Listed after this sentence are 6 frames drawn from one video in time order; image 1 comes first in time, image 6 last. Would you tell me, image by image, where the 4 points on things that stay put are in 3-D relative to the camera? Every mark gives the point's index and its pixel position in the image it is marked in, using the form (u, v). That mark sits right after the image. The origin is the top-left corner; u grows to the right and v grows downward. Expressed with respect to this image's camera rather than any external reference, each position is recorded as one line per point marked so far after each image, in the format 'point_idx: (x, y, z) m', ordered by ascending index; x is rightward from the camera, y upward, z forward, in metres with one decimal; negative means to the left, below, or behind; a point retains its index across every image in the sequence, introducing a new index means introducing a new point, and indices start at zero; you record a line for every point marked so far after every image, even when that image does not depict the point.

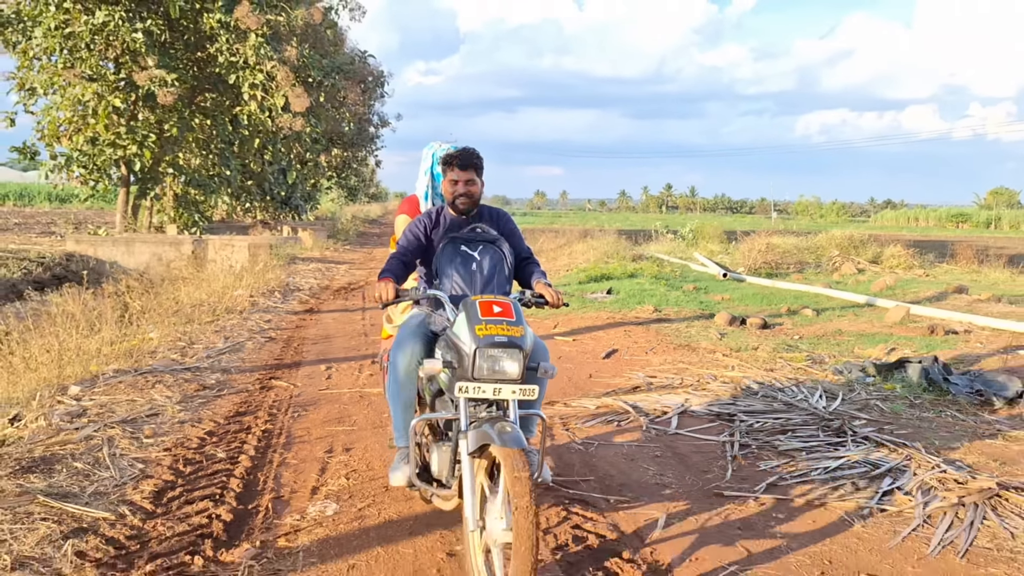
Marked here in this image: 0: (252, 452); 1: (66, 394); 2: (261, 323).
0: (-1.6, -1.0, +4.4) m
1: (-3.4, -0.7, +5.4) m
2: (-3.1, -0.4, +8.8) m
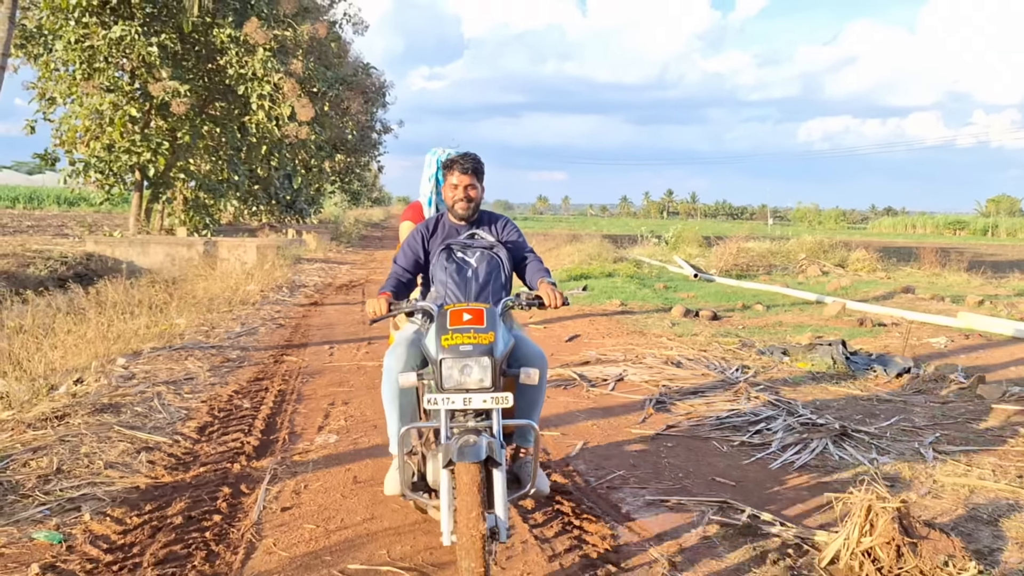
0: (-1.9, -0.9, +5.6) m
1: (-3.7, -0.6, +6.6) m
2: (-3.4, -0.4, +10.0) m
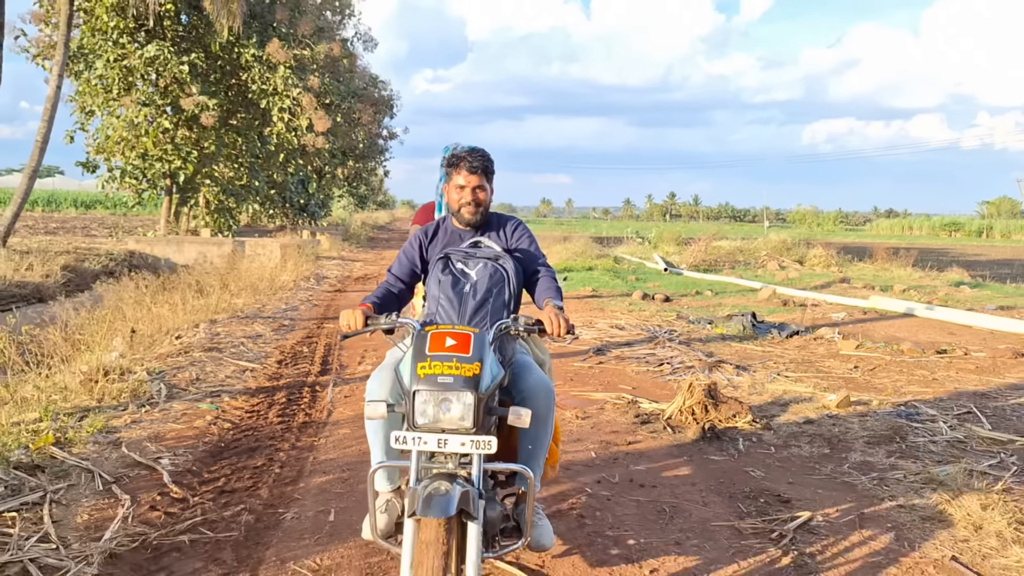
0: (-2.1, -0.7, +7.8) m
1: (-3.9, -0.4, +8.9) m
2: (-3.5, -0.1, +12.3) m
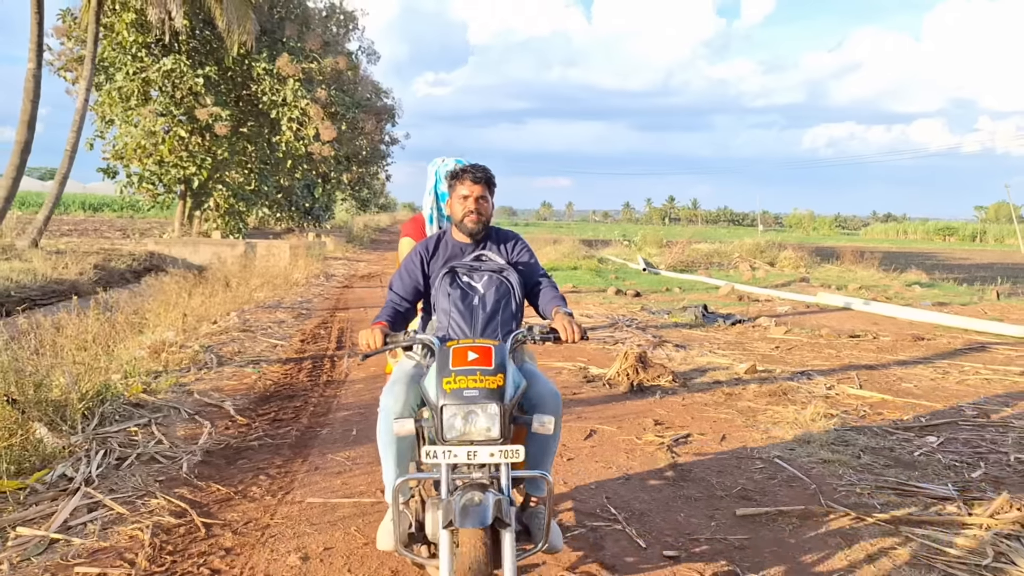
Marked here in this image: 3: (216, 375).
0: (-2.3, -0.6, +9.4) m
1: (-4.1, -0.3, +10.4) m
2: (-3.8, -0.1, +13.8) m
3: (-2.9, -0.8, +6.9) m
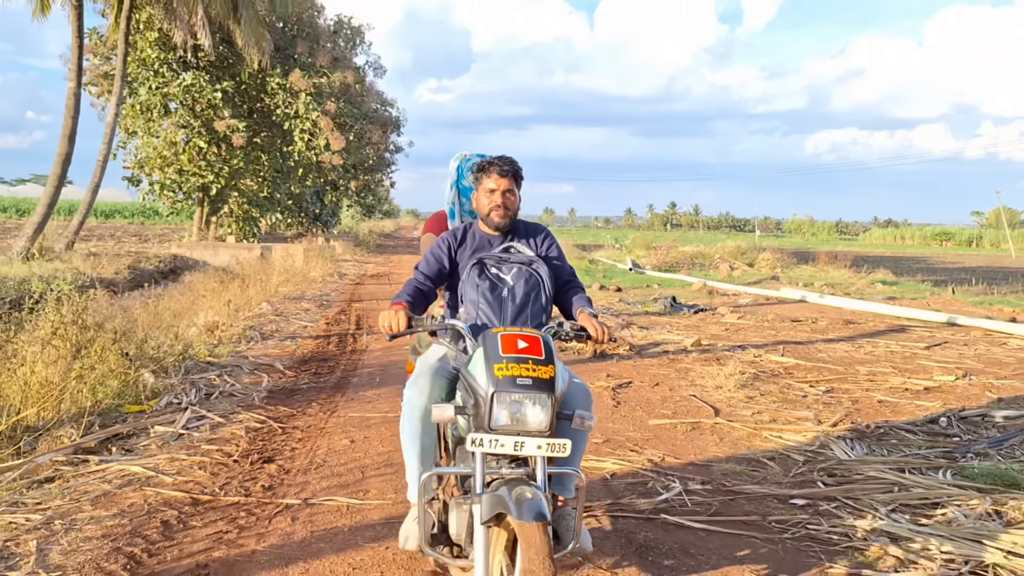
0: (-2.5, -0.5, +11.1) m
1: (-4.2, -0.2, +12.1) m
2: (-3.9, 0.0, +15.5) m
3: (-3.0, -0.7, +8.5) m
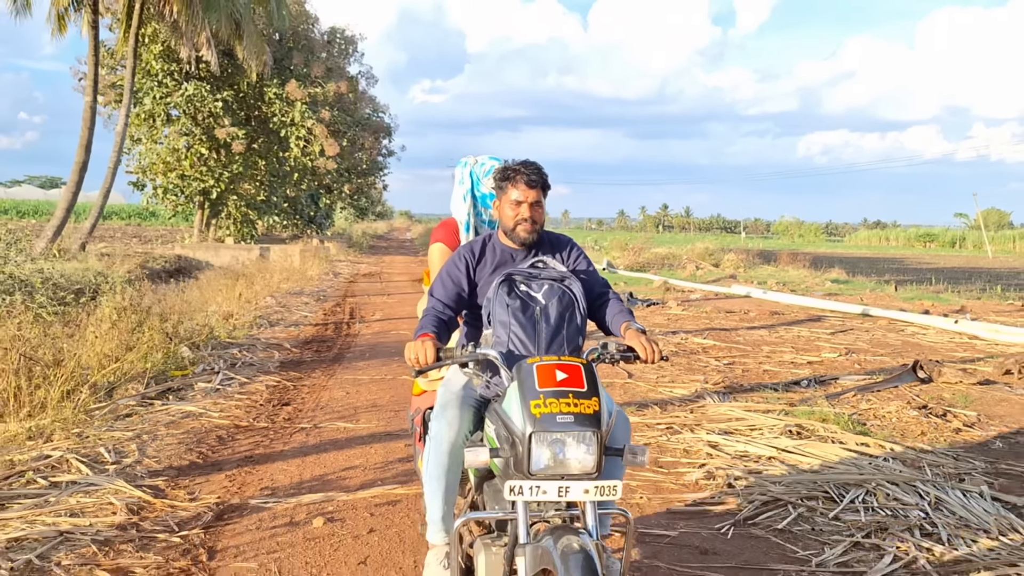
0: (-2.9, -0.4, +12.7) m
1: (-4.7, -0.1, +13.8) m
2: (-4.4, +0.1, +17.2) m
3: (-3.5, -0.6, +10.2) m
